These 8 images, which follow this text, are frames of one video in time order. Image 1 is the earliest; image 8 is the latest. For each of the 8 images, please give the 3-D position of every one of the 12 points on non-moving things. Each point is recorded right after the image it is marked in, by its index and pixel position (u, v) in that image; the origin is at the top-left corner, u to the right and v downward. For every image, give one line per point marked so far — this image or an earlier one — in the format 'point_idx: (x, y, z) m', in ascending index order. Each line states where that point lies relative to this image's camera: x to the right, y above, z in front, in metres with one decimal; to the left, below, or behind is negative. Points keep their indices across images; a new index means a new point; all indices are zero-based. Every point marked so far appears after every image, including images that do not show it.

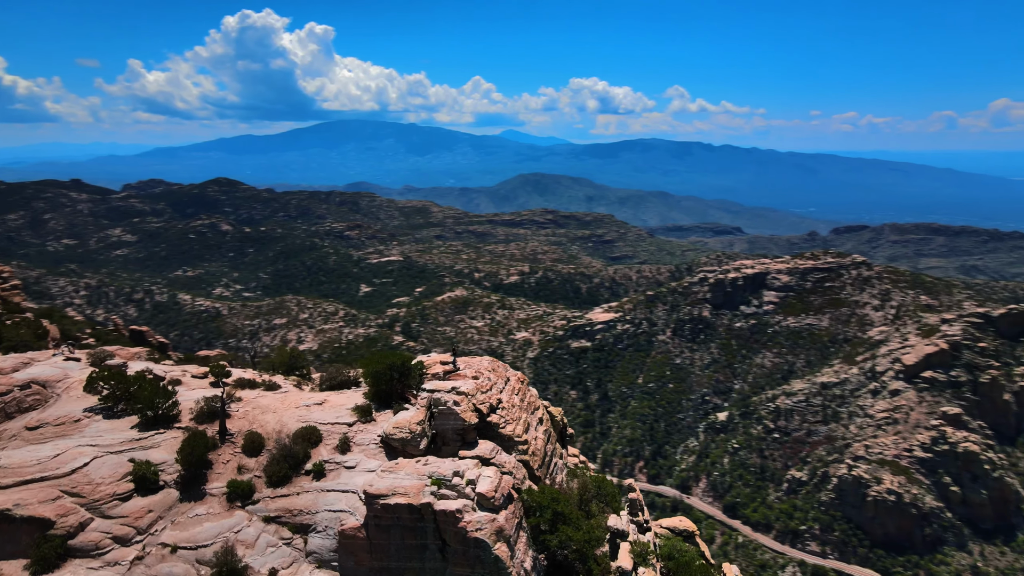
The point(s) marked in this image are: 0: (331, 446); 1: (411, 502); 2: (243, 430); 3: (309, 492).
0: (-4.9, -4.3, +19.7) m
1: (-2.3, -4.9, +16.6) m
2: (-7.4, -4.0, +20.0) m
3: (-5.1, -5.1, +18.1) m
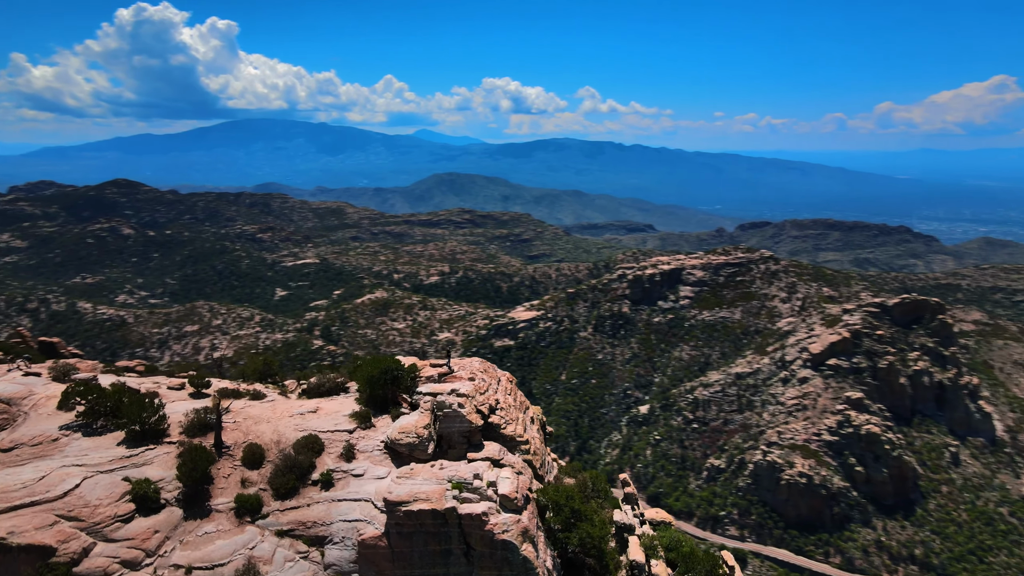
0: (-4.7, -4.4, +19.1) m
1: (-1.8, -5.0, +16.4) m
2: (-7.2, -4.1, +19.1) m
3: (-4.7, -5.2, +17.5) m
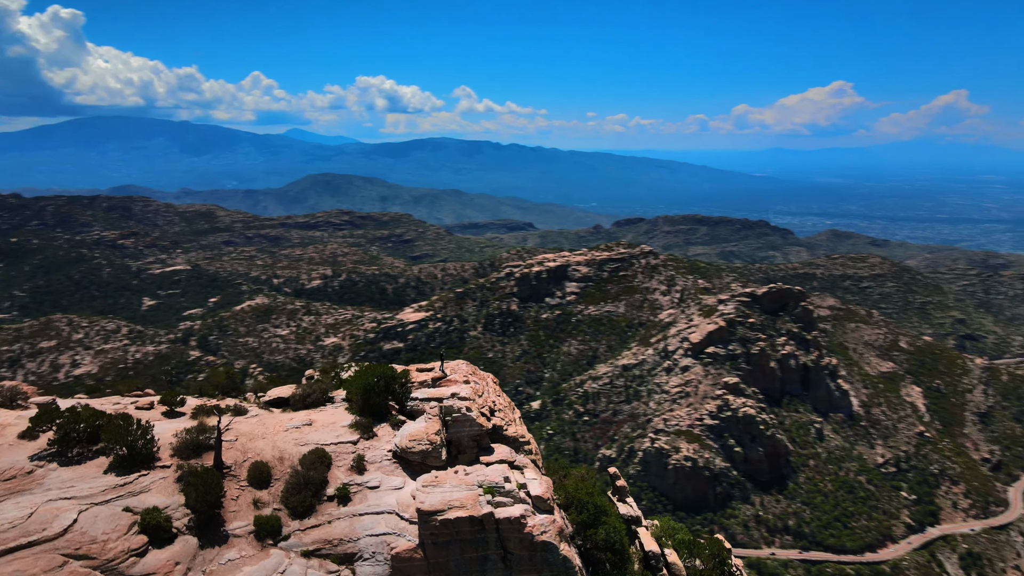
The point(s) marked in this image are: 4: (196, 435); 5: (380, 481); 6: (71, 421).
0: (-4.3, -4.5, +18.3) m
1: (-0.9, -5.0, +16.1) m
2: (-6.7, -4.3, +18.0) m
3: (-4.0, -5.4, +16.7) m
4: (-8.0, -3.7, +18.2) m
5: (-3.3, -4.8, +18.0) m
6: (-11.0, -3.3, +18.1) m
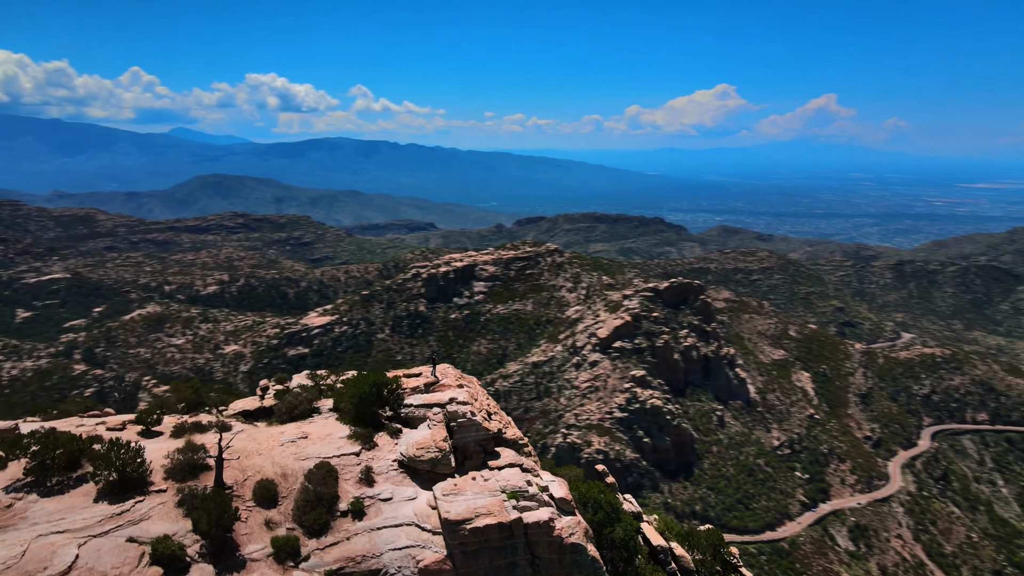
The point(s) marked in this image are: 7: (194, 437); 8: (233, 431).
0: (-3.9, -4.7, +17.6) m
1: (-0.3, -5.1, +15.8) m
2: (-6.3, -4.5, +16.9) m
3: (-3.4, -5.5, +16.0) m
4: (-7.6, -4.0, +17.0) m
5: (-2.9, -4.9, +17.4) m
6: (-10.6, -3.6, +16.5) m
7: (-8.3, -3.9, +18.8) m
8: (-7.6, -3.9, +19.7) m
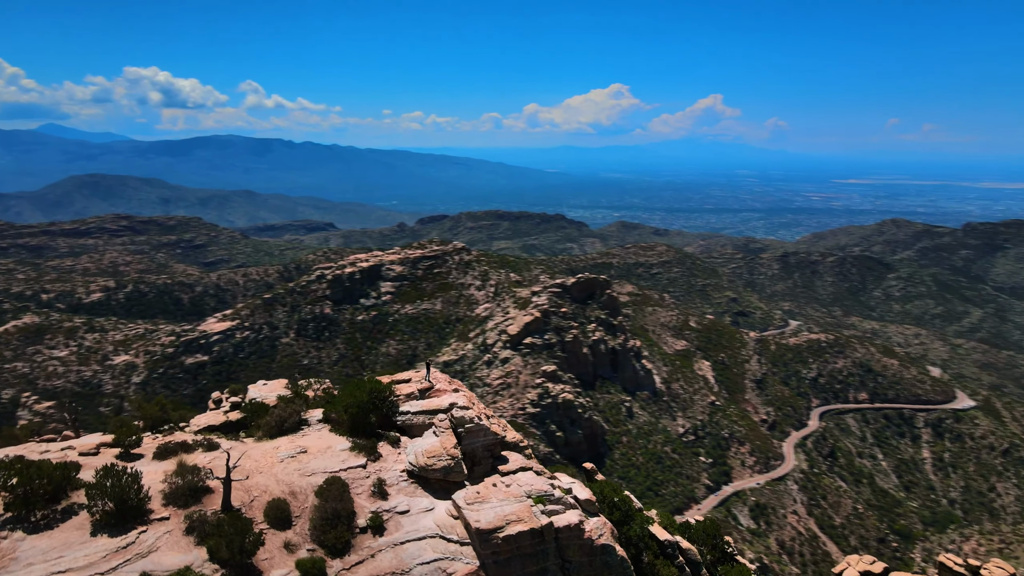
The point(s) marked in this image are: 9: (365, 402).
0: (-3.4, -4.8, +16.8) m
1: (+0.4, -5.1, +15.5) m
2: (-5.7, -4.7, +15.8) m
3: (-2.7, -5.6, +15.4) m
4: (-7.1, -4.2, +15.8) m
5: (-2.4, -5.0, +16.8) m
6: (-10.0, -3.9, +14.9) m
7: (-8.0, -4.1, +17.5) m
8: (-7.4, -4.1, +18.5) m
9: (-4.0, -3.1, +19.6) m
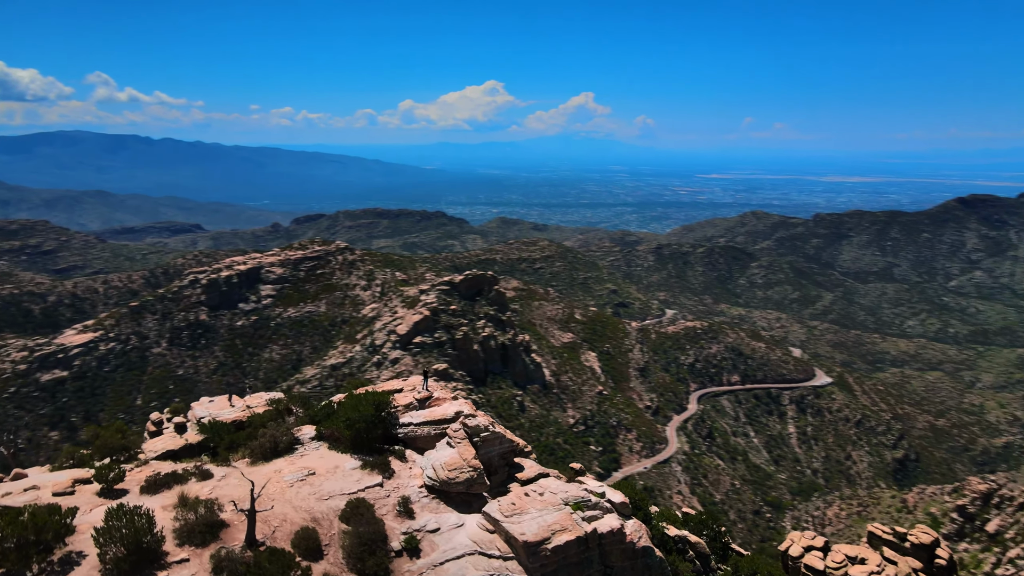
0: (-2.7, -5.0, +15.9) m
1: (+1.3, -5.2, +15.1) m
2: (-4.8, -4.9, +14.5) m
3: (-1.7, -5.7, +14.5) m
4: (-6.1, -4.5, +14.3) m
5: (-1.7, -5.2, +15.9) m
6: (-8.8, -4.3, +12.9) m
7: (-7.3, -4.4, +15.8) m
8: (-6.9, -4.4, +16.8) m
9: (-3.7, -3.3, +18.5) m
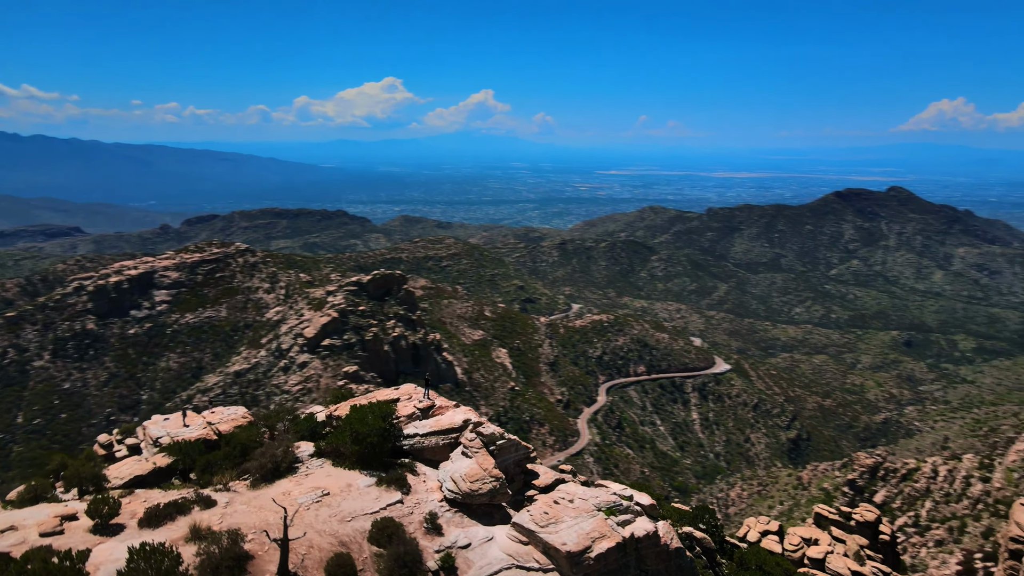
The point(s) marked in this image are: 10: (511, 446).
0: (-2.0, -5.1, +15.1) m
1: (+2.1, -5.2, +14.9) m
2: (-3.9, -5.1, +13.5) m
3: (-0.8, -5.9, +13.9) m
4: (-5.2, -4.7, +13.1) m
5: (-0.9, -5.3, +15.3) m
6: (-7.7, -4.6, +11.4) m
7: (-6.5, -4.7, +14.5) m
8: (-6.3, -4.7, +15.6) m
9: (-3.4, -3.5, +17.6) m
10: (-0.1, -3.9, +17.7) m
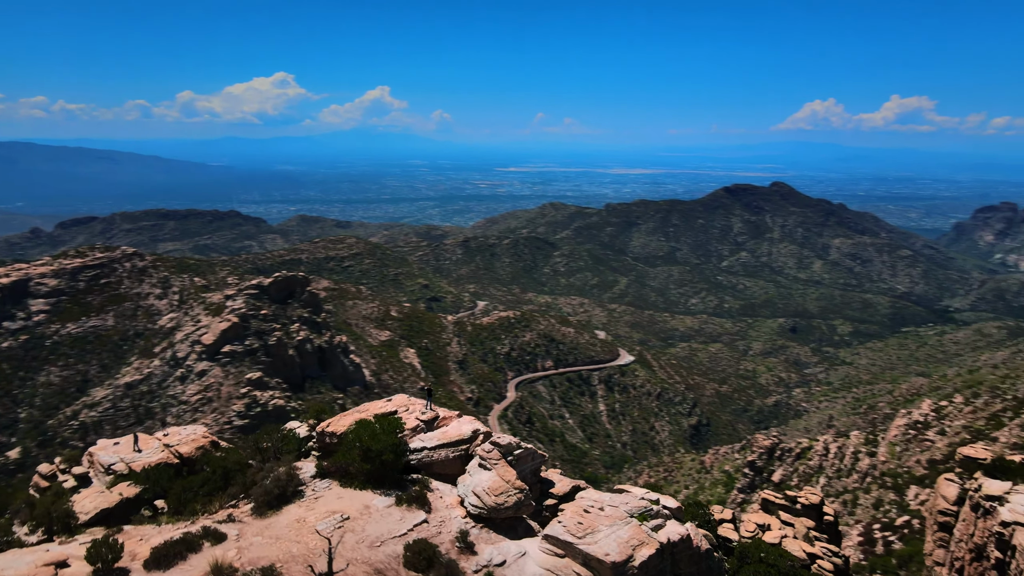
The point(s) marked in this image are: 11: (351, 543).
0: (-1.2, -5.3, +14.4) m
1: (+2.9, -5.3, +14.7) m
2: (-2.9, -5.4, +12.6) m
3: (+0.1, -6.0, +13.3) m
4: (-4.2, -4.9, +12.0) m
5: (-0.2, -5.4, +14.7) m
6: (-6.5, -4.9, +10.0) m
7: (-5.7, -5.0, +13.2) m
8: (-5.5, -4.9, +14.3) m
9: (-3.0, -3.7, +16.7) m
10: (+0.3, -4.0, +17.2) m
11: (-3.2, -5.0, +13.9) m
